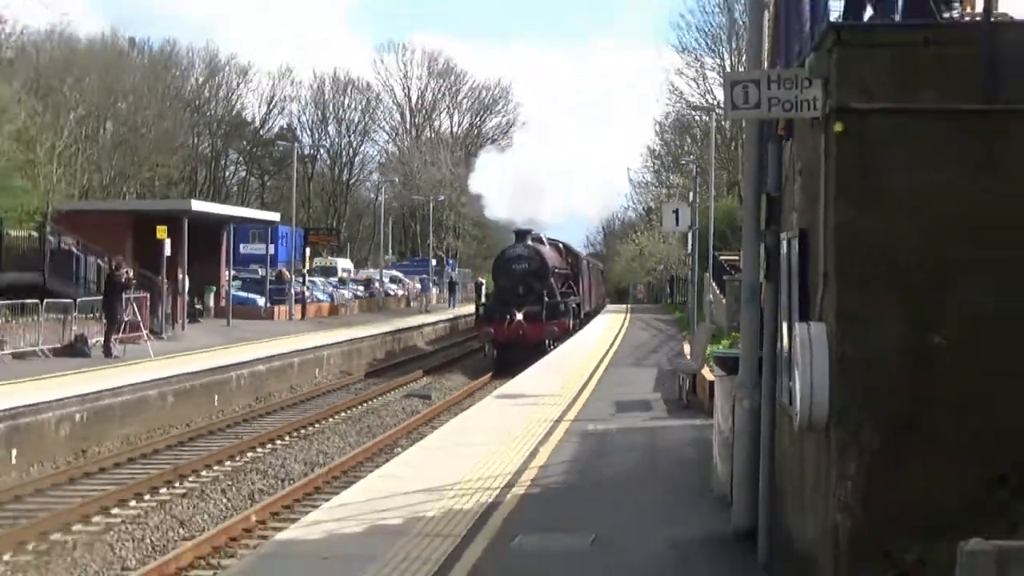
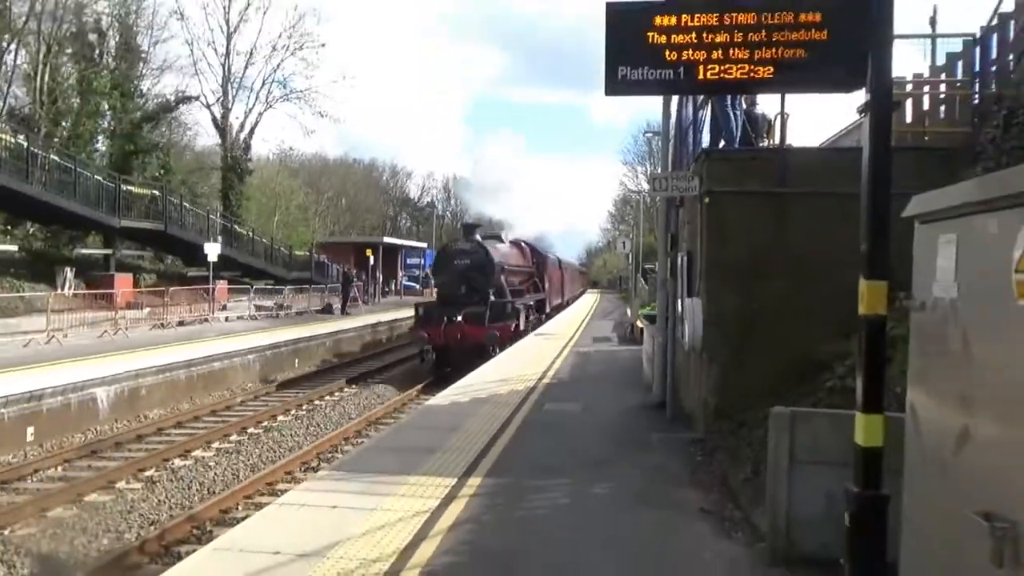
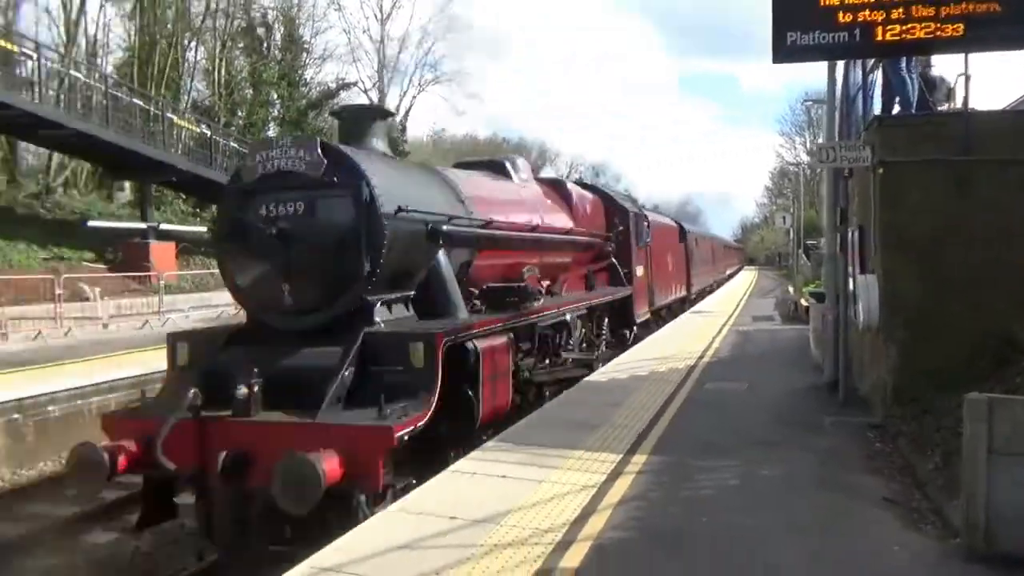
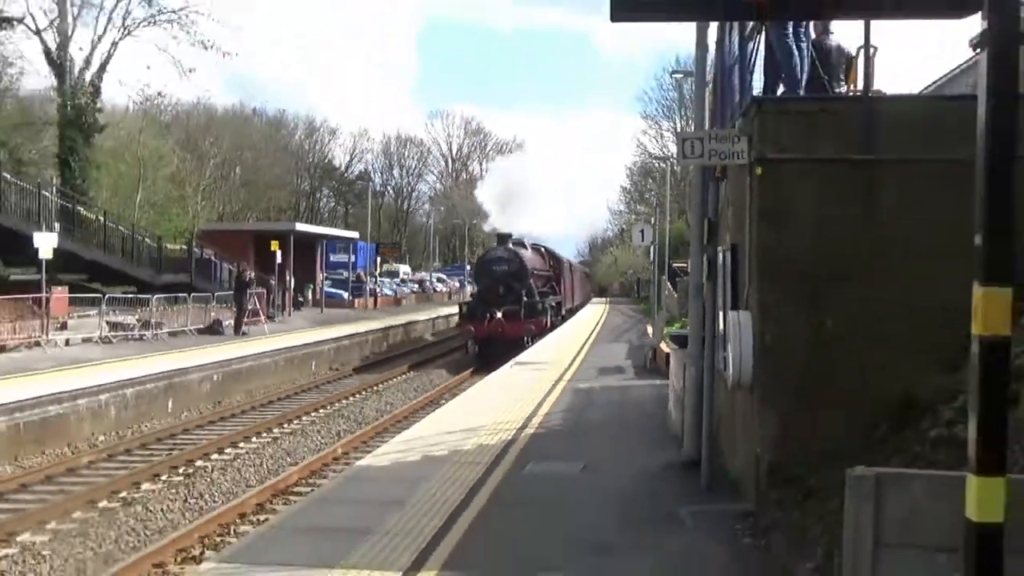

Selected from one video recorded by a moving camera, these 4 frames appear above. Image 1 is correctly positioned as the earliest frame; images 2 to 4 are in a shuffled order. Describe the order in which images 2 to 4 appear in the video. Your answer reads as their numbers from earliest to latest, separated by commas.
4, 2, 3
